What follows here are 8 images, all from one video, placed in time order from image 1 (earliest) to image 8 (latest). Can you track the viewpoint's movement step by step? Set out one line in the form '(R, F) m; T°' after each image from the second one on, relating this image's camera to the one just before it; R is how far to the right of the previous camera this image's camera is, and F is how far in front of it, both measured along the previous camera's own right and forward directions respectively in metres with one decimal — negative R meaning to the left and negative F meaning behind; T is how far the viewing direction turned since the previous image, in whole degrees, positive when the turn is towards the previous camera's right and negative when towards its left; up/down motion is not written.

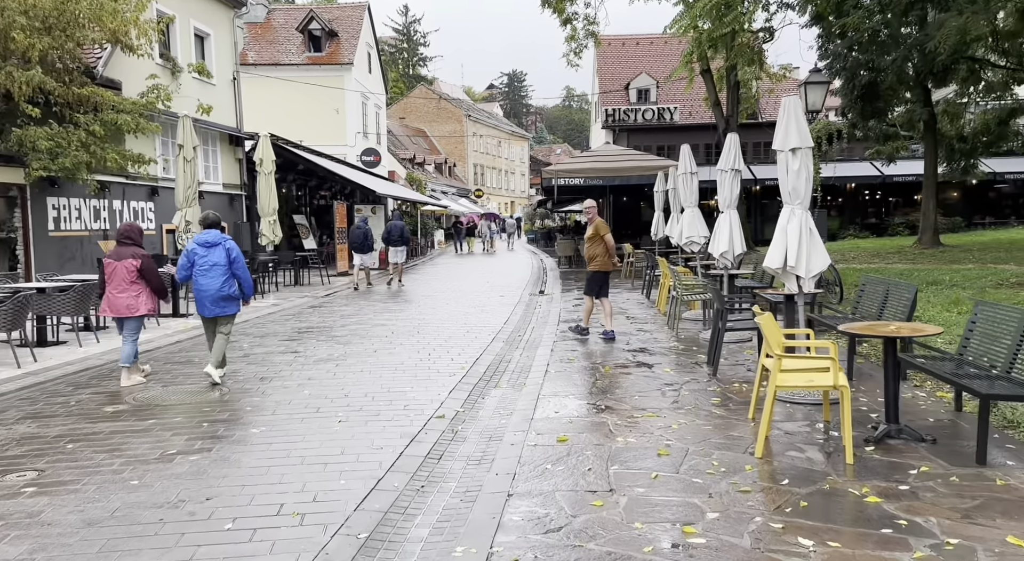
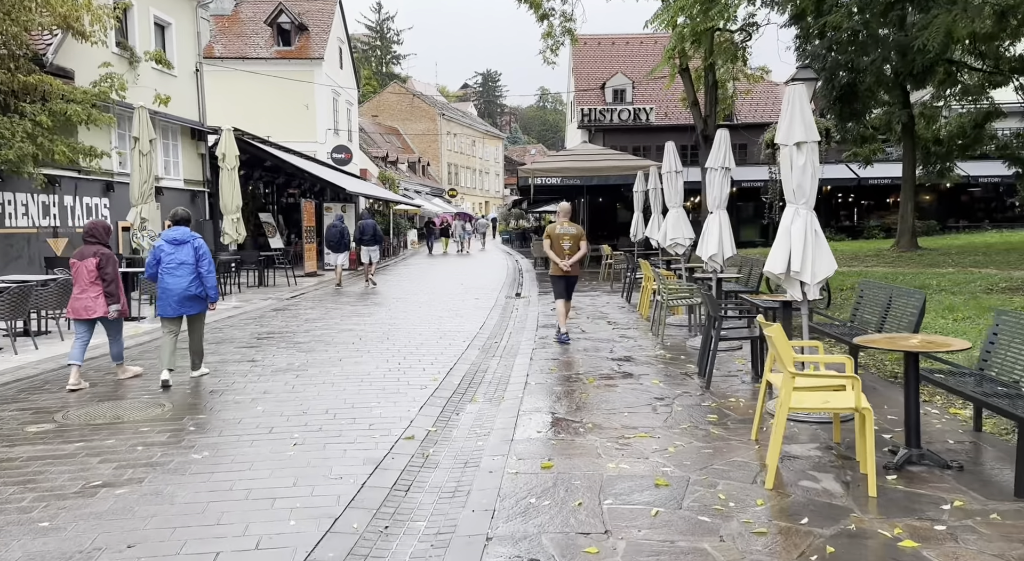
(0.0, +0.7) m; +2°
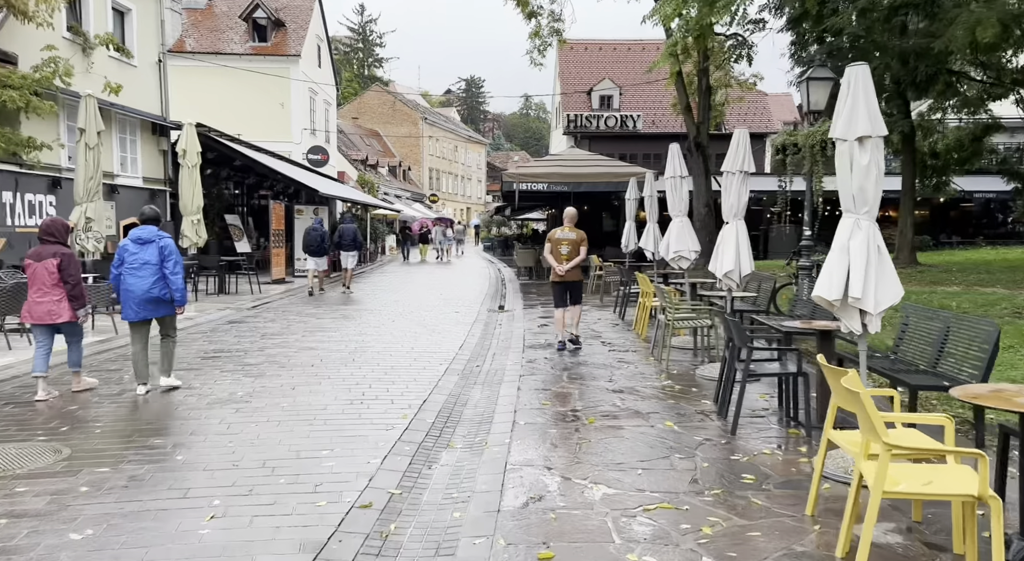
(-0.1, +1.4) m; +1°
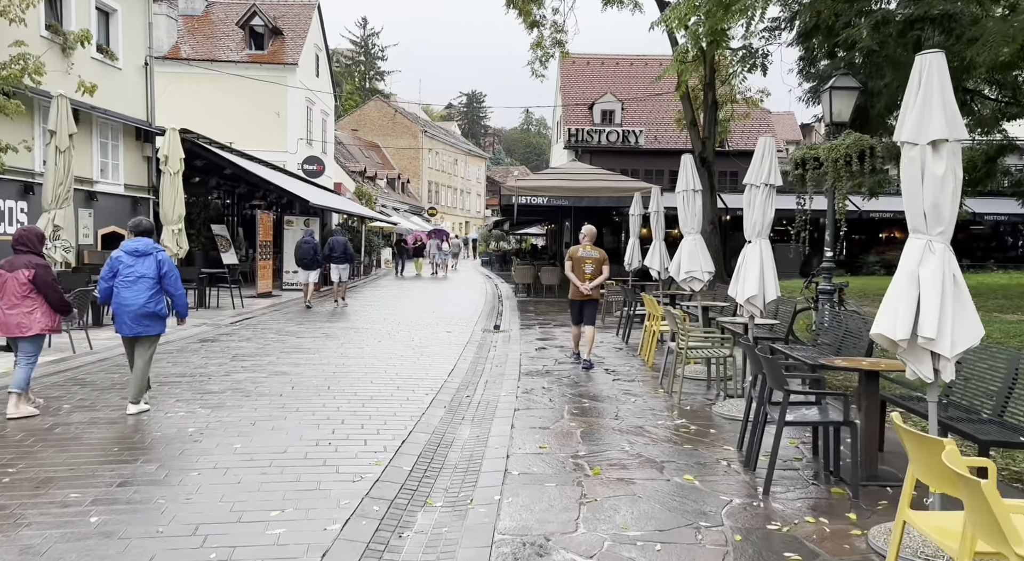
(0.0, +1.0) m; 0°
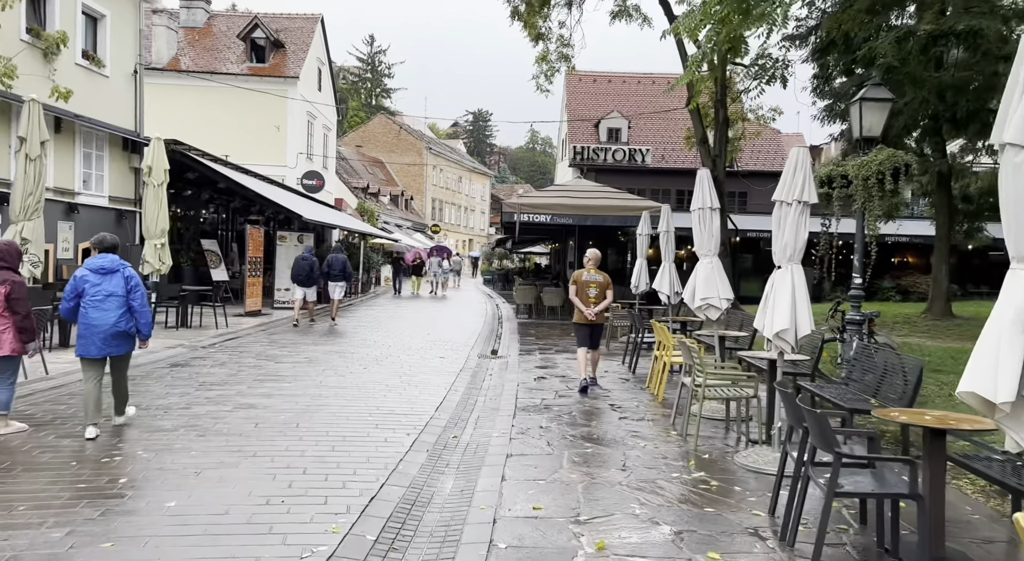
(+0.1, +1.0) m; 0°
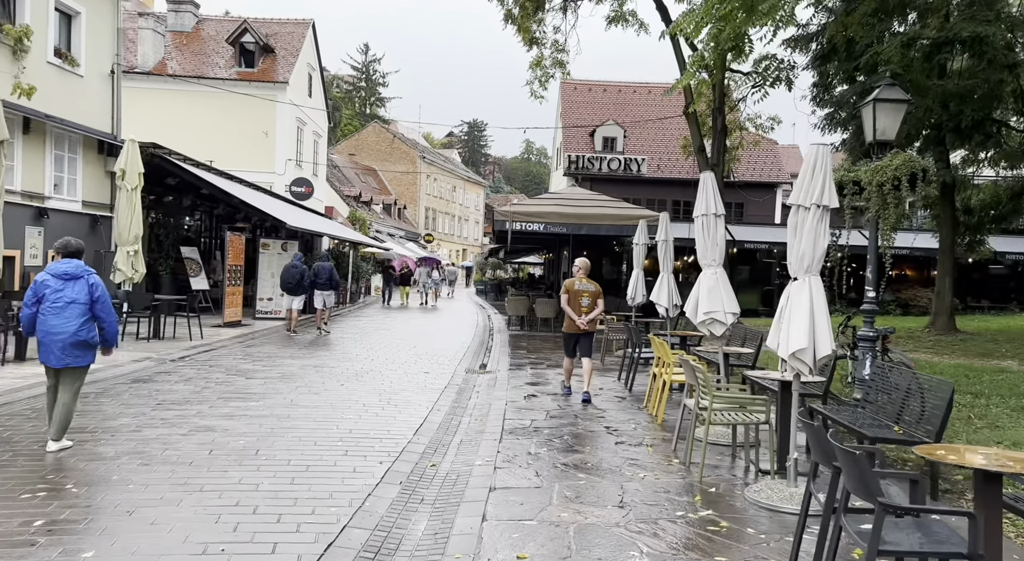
(+0.1, +0.8) m; 0°
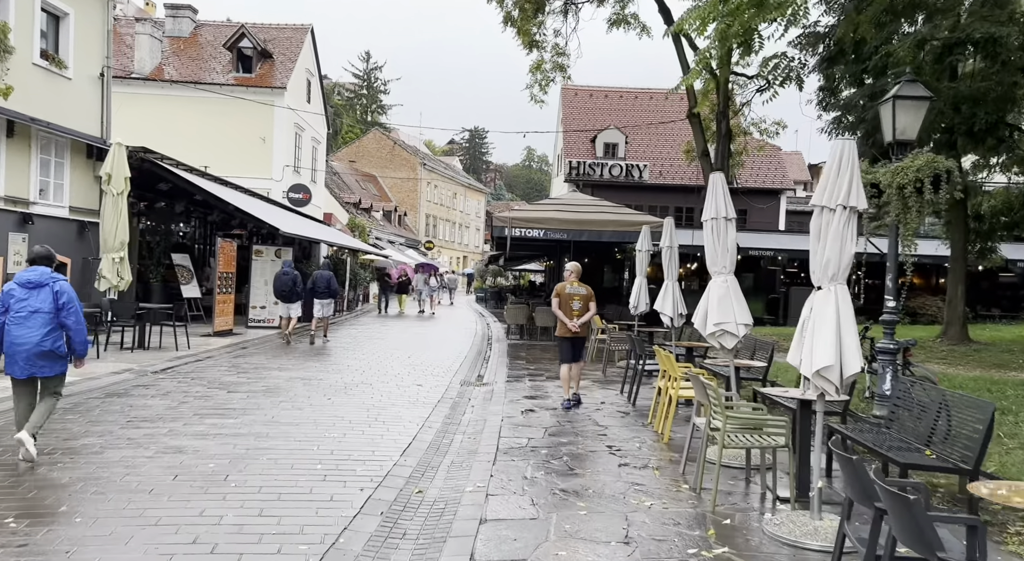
(+0.1, +0.6) m; 0°
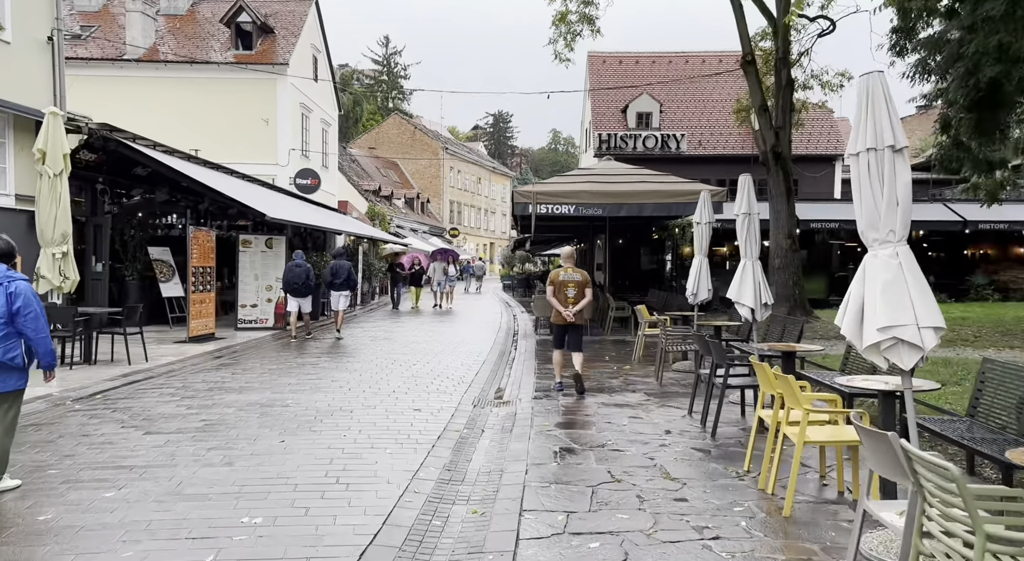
(0.0, +3.2) m; -2°
